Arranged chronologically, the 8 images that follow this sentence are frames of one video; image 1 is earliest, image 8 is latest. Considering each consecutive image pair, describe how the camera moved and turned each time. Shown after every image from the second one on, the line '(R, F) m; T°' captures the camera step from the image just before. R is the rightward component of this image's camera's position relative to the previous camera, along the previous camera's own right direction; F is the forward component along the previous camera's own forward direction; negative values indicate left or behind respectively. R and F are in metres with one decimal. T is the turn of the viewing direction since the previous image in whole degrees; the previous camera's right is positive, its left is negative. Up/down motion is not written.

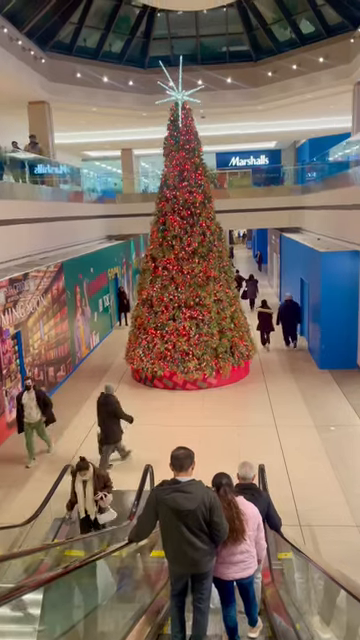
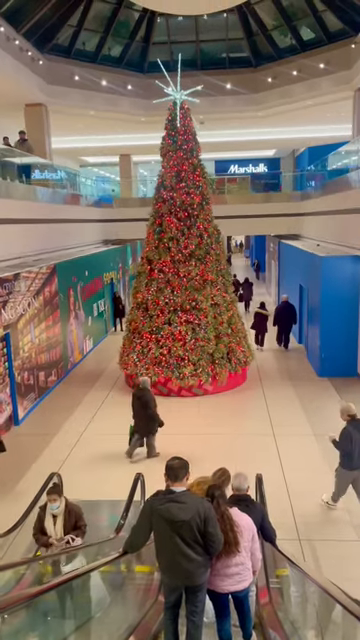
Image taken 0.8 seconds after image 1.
(0.0, +0.3) m; 0°
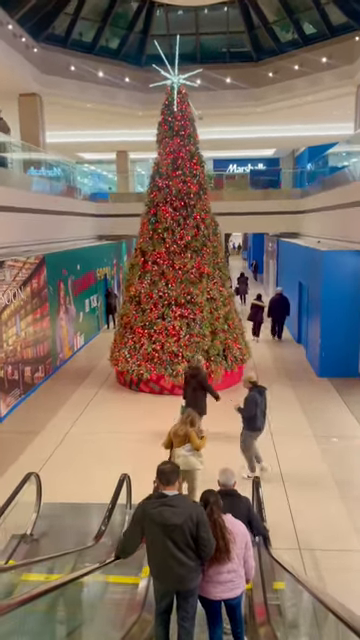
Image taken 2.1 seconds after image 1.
(0.0, +0.5) m; 0°
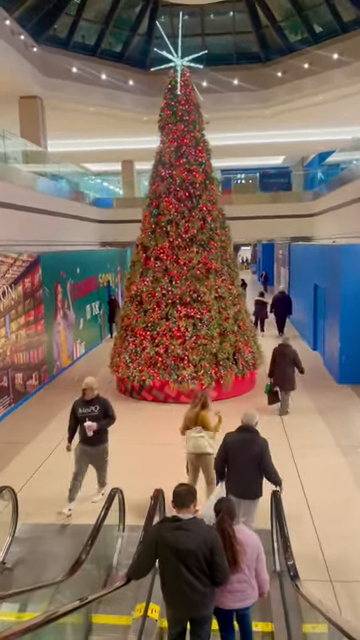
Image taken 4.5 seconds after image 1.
(+0.1, +0.8) m; -1°
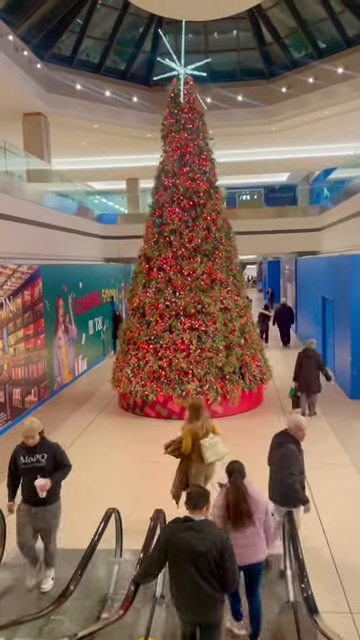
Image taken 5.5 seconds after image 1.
(0.0, +0.3) m; -1°
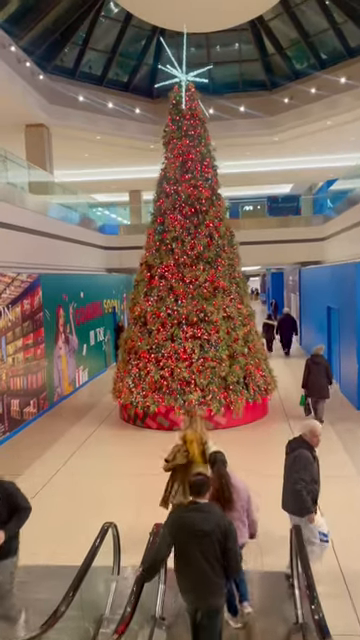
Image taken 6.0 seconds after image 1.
(0.0, +0.2) m; 0°
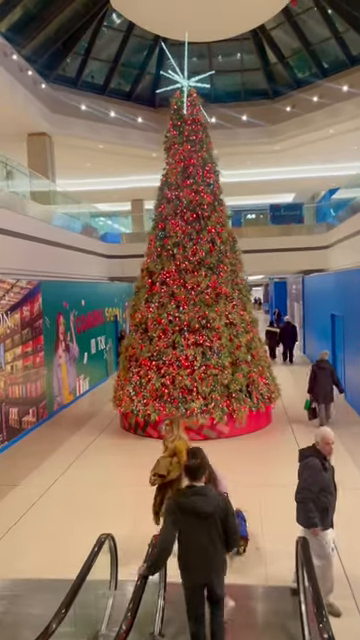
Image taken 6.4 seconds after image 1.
(0.0, +0.1) m; 0°
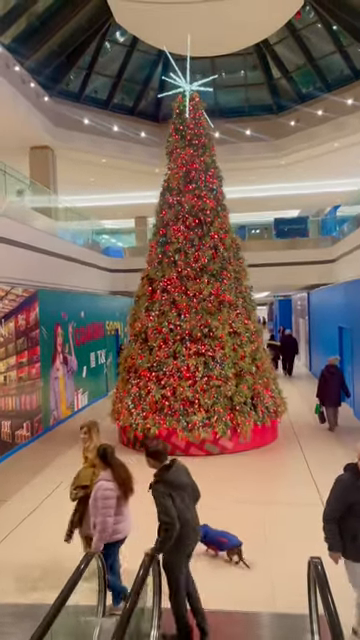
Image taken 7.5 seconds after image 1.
(0.0, +0.3) m; 0°
